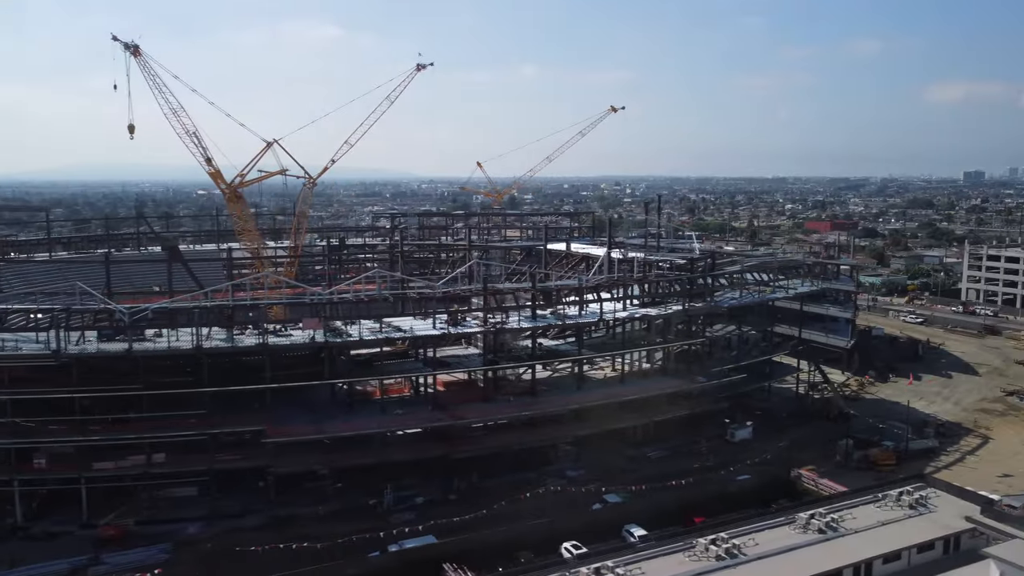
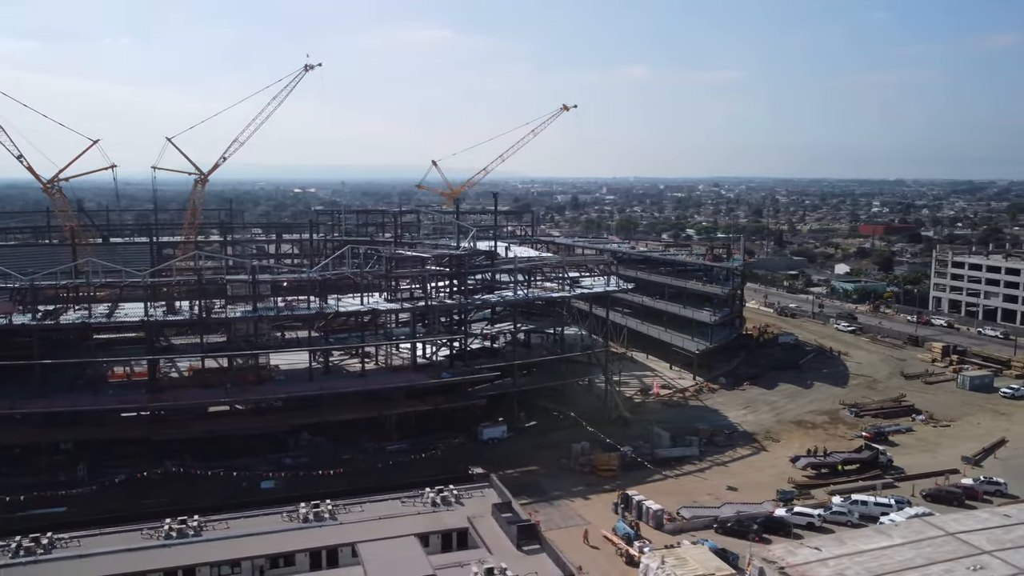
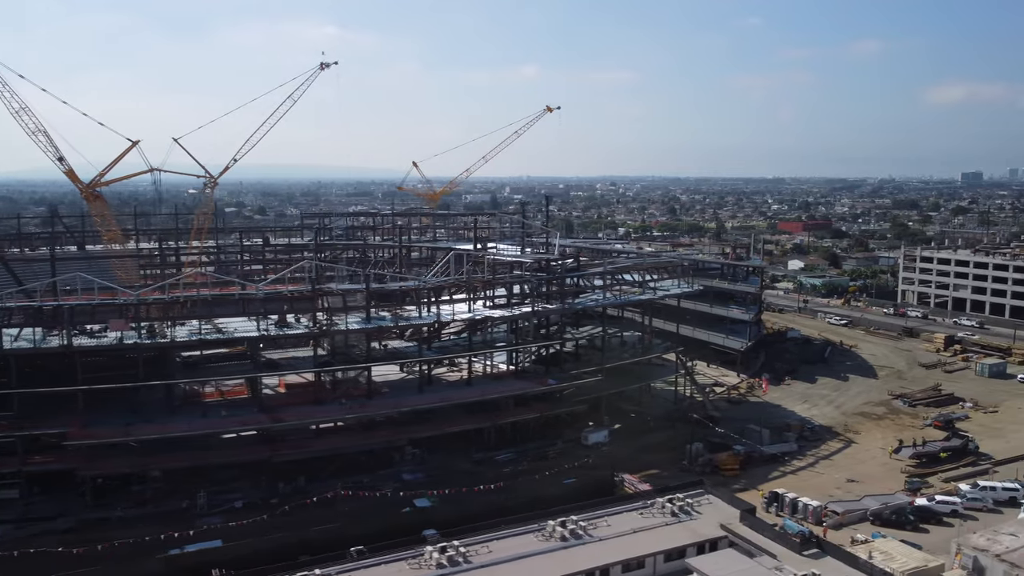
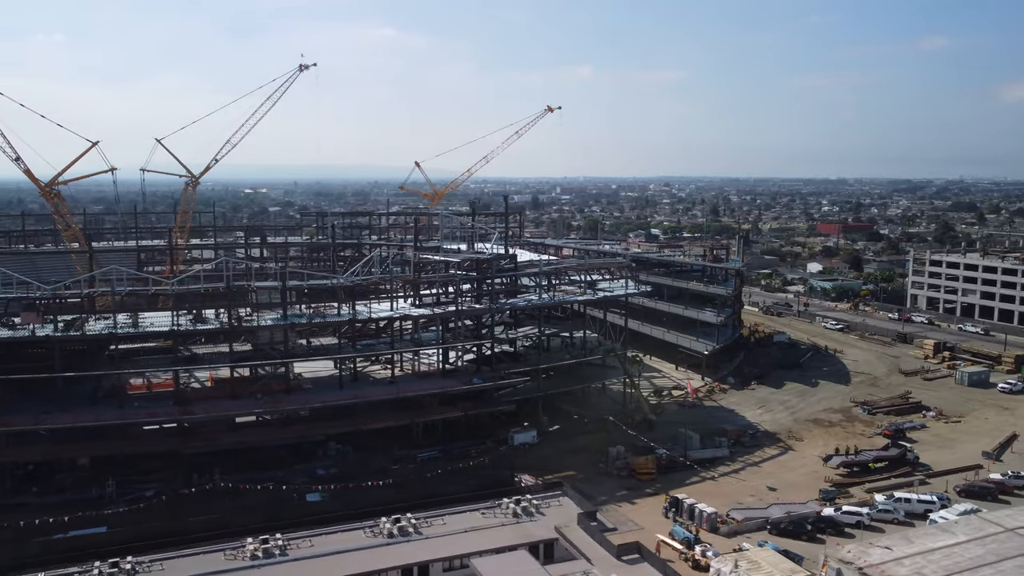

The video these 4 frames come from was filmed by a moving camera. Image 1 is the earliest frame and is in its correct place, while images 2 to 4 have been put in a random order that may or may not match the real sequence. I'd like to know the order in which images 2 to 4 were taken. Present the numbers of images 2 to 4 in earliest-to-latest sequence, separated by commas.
3, 4, 2
